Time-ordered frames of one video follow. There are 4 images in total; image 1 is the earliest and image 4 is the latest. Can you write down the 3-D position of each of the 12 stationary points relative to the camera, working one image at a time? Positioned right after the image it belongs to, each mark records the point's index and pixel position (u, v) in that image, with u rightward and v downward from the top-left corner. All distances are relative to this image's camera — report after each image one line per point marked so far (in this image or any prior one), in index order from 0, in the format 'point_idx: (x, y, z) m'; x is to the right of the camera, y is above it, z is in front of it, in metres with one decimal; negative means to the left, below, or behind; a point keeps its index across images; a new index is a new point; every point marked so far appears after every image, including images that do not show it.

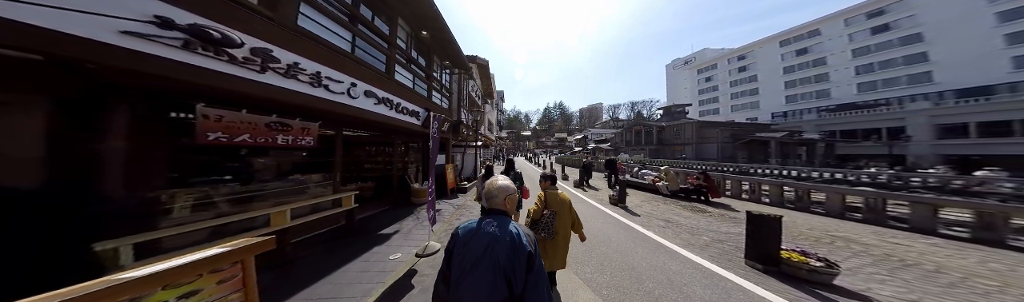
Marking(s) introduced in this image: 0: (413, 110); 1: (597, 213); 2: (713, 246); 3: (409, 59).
0: (-3.9, +1.6, +6.4) m
1: (+3.3, -2.4, +6.3) m
2: (+4.4, -2.1, +3.6) m
3: (-4.2, +3.7, +6.5) m
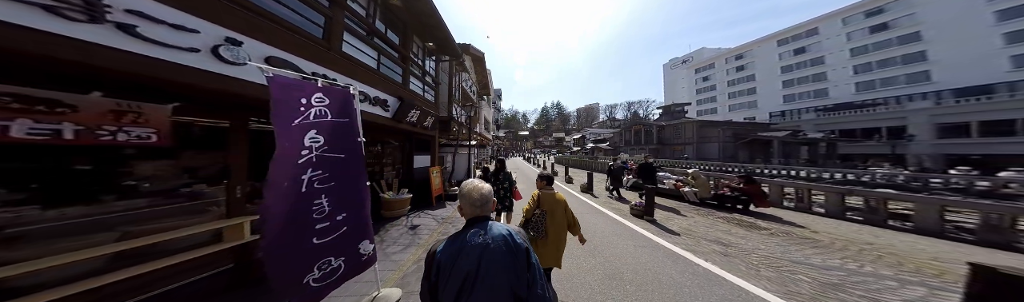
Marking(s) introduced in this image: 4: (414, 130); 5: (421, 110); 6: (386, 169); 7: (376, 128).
0: (-4.0, +1.6, +4.9) m
1: (+3.3, -2.4, +4.9) m
2: (+4.5, -2.0, +2.2) m
3: (-4.3, +3.8, +5.0) m
4: (-4.3, +0.9, +7.1) m
5: (-3.8, +1.6, +6.7) m
6: (-5.8, -0.9, +7.7) m
7: (-5.2, +0.8, +6.1) m
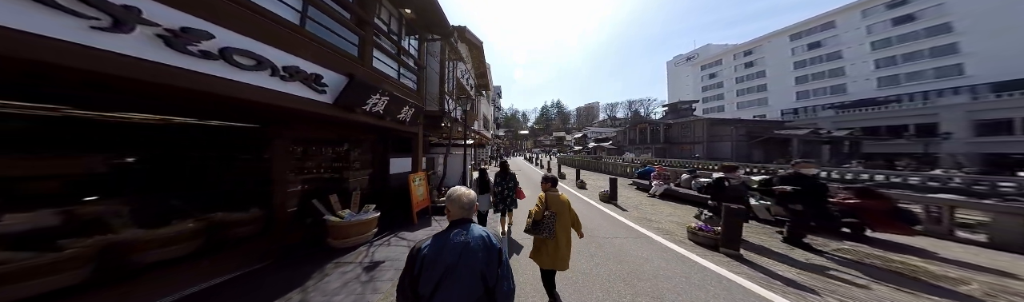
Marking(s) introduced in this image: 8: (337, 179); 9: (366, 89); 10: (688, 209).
0: (-3.8, +1.7, +3.1) m
1: (+3.5, -2.3, +3.1) m
2: (+4.7, -2.0, +0.4) m
3: (-4.1, +3.8, +3.1) m
4: (-4.1, +0.9, +5.3) m
5: (-3.6, +1.6, +4.9) m
6: (-5.6, -0.9, +5.8) m
7: (-5.0, +0.9, +4.2) m
8: (-5.8, -1.0, +5.6) m
9: (-3.6, +1.6, +3.9) m
10: (+7.4, -2.5, +6.8) m
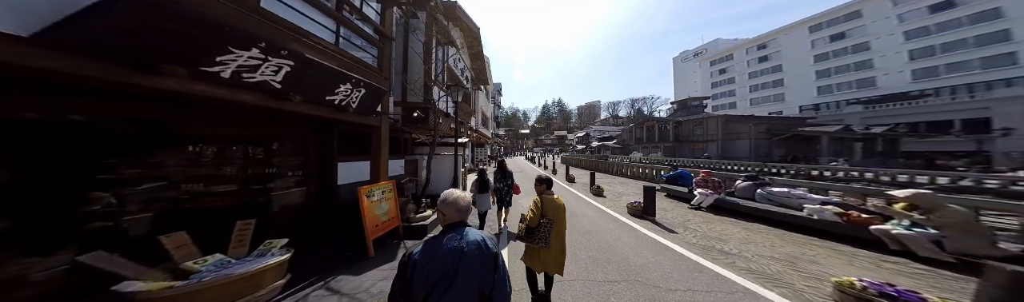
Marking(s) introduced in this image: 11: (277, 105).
0: (-3.8, +1.7, +1.0) m
1: (+3.5, -2.3, +1.1) m
2: (+4.7, -2.0, -1.6) m
3: (-4.1, +3.8, +1.1) m
4: (-4.1, +0.9, +3.3) m
5: (-3.6, +1.7, +2.9) m
6: (-5.6, -0.8, +3.8) m
7: (-5.0, +0.9, +2.2) m
8: (-5.8, -0.9, +3.6) m
9: (-3.6, +1.6, +1.9) m
10: (+7.4, -2.4, +4.7) m
11: (-4.1, +0.9, +2.8) m
